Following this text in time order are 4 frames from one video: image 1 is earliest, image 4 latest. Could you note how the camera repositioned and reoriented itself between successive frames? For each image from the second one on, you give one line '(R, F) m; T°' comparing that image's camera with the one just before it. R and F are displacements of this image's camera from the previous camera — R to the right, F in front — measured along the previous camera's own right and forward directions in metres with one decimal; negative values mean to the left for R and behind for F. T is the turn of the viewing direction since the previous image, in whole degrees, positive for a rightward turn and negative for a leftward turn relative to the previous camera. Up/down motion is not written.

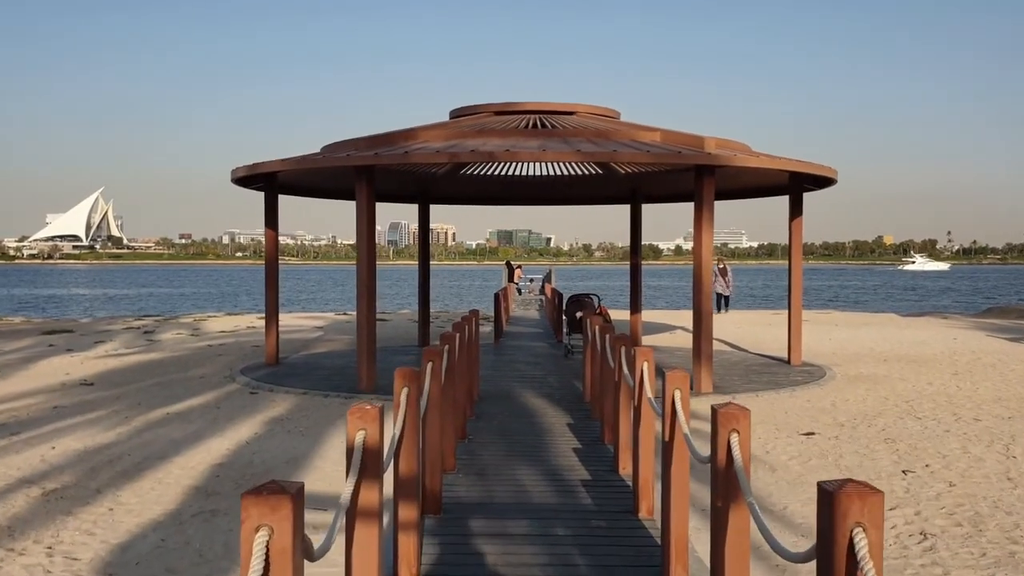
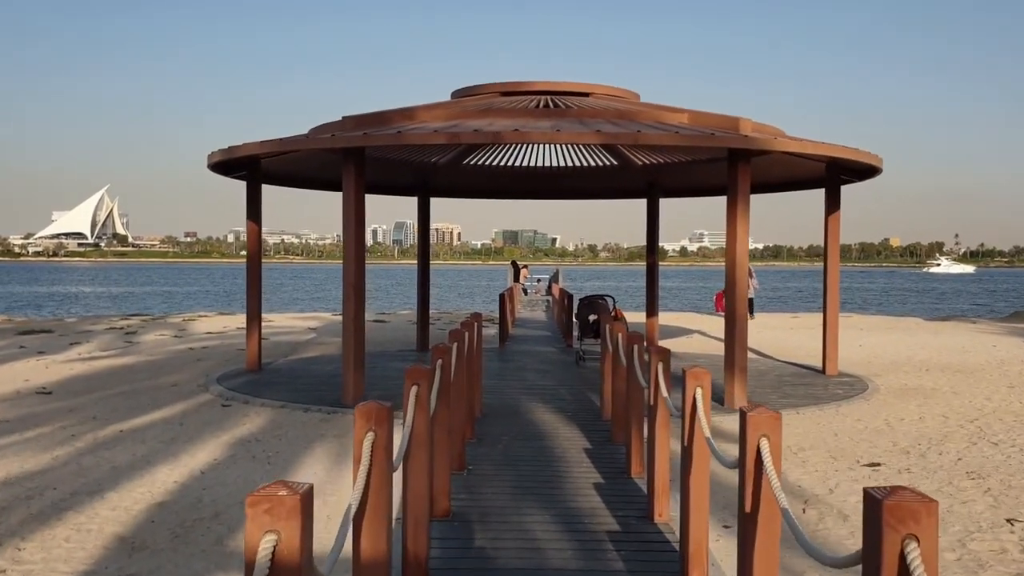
(0.0, +1.1) m; 0°
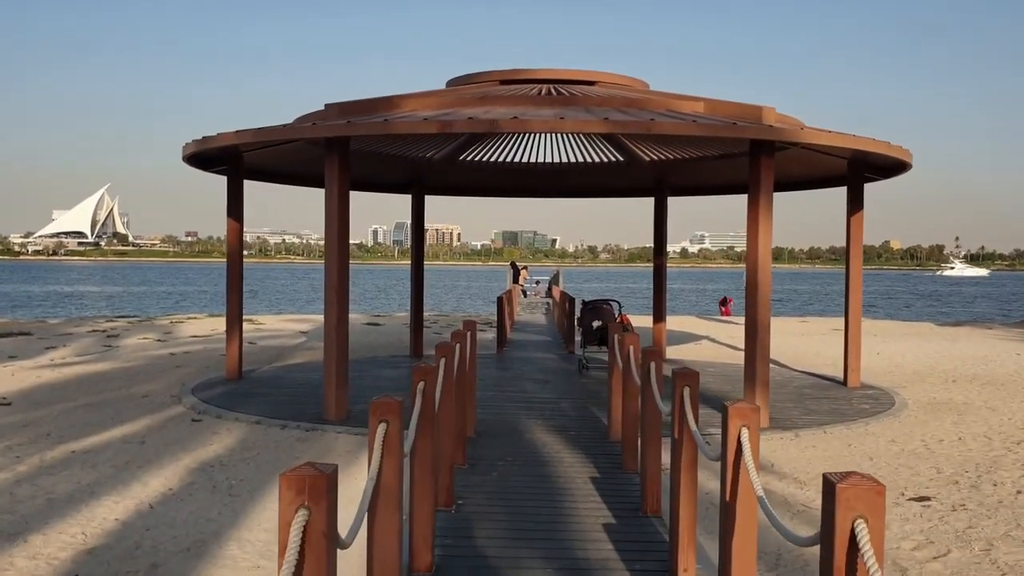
(0.0, +0.7) m; 0°
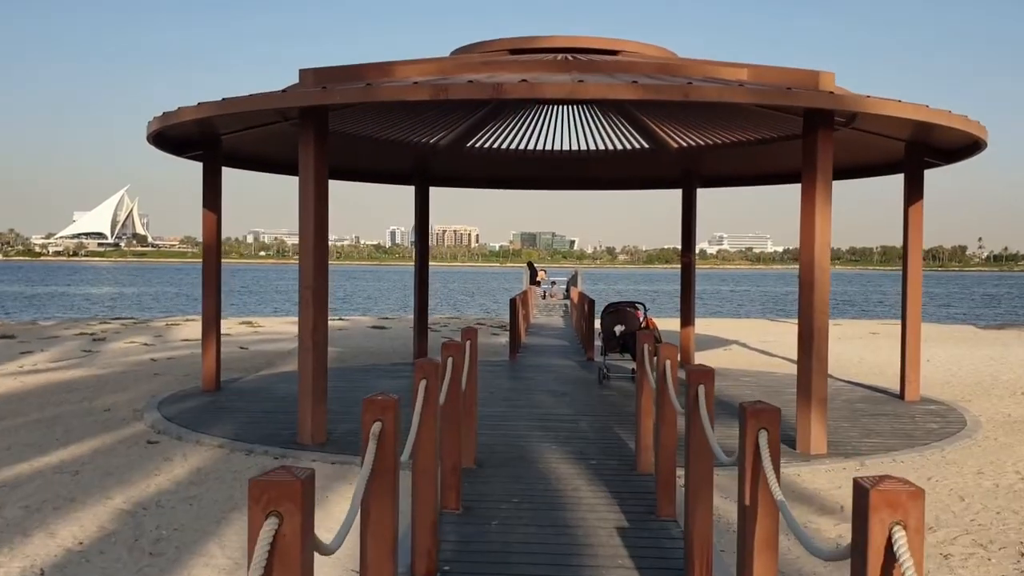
(+0.1, +1.2) m; -1°
